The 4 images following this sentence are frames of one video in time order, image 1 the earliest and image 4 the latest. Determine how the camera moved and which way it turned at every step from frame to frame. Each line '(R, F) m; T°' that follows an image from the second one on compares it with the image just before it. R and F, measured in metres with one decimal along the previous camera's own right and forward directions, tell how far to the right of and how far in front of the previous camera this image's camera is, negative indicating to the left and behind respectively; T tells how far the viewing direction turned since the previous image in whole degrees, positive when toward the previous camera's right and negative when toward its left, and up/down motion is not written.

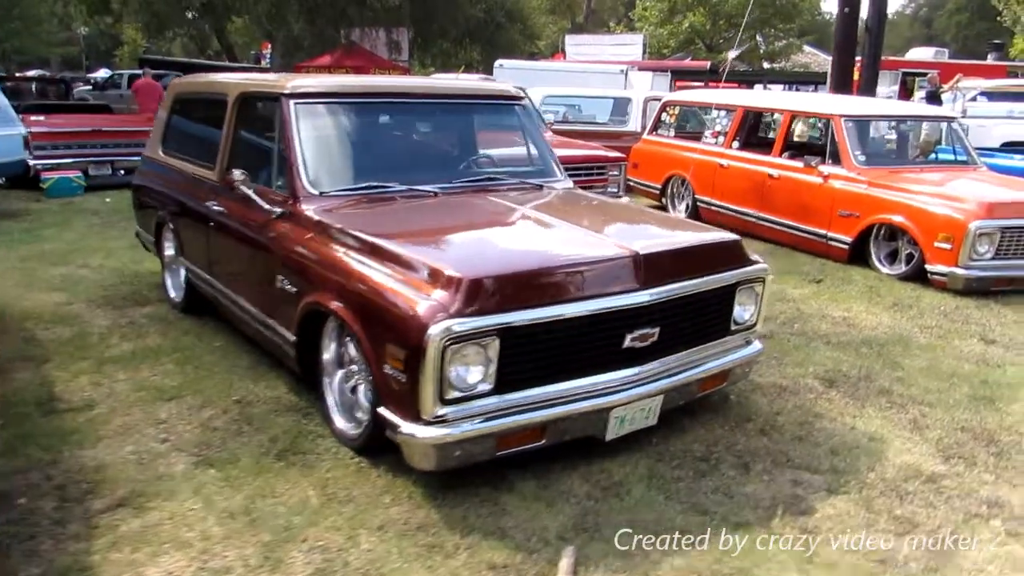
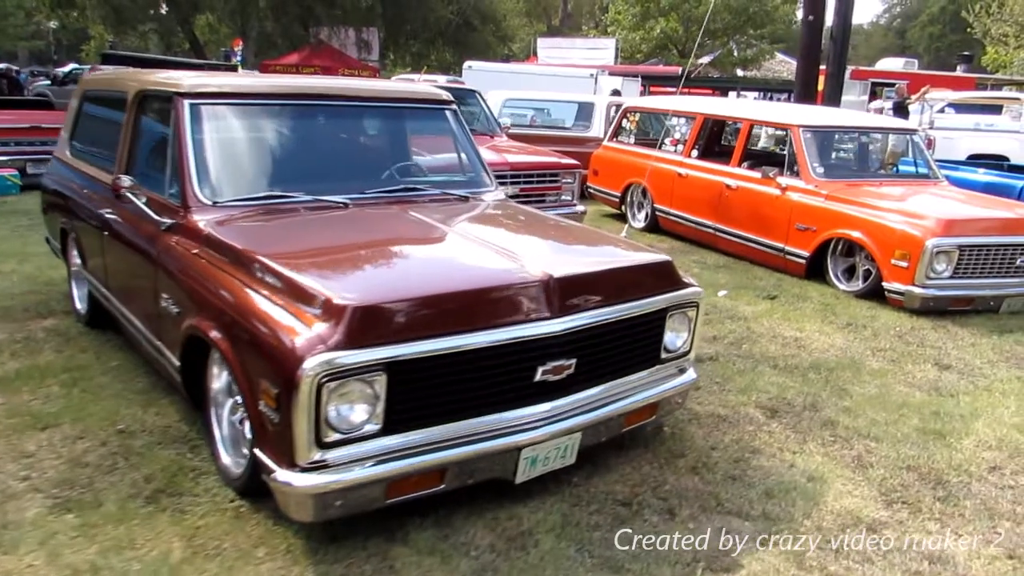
(+0.3, +0.3) m; +2°
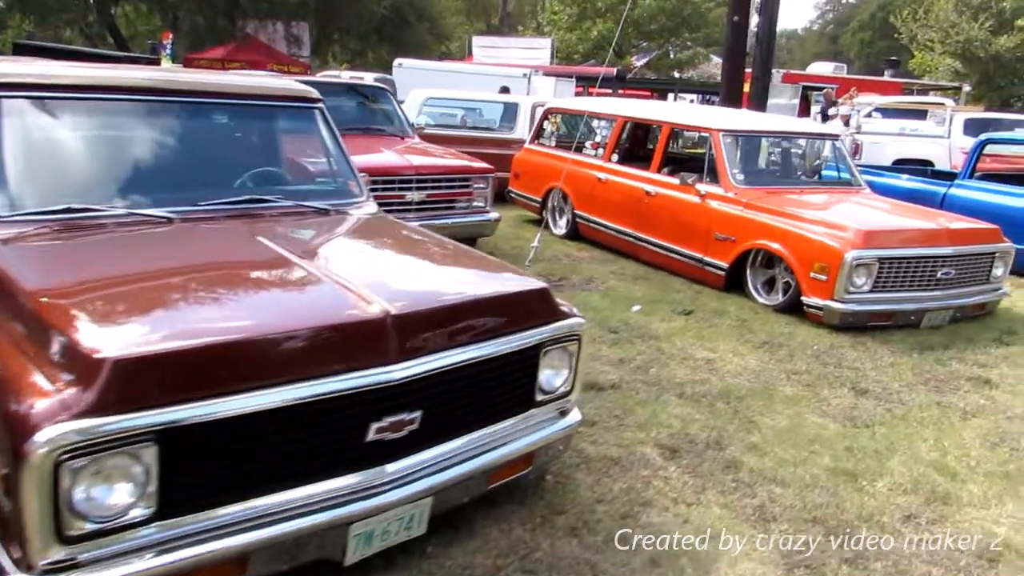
(+0.4, +0.5) m; +4°
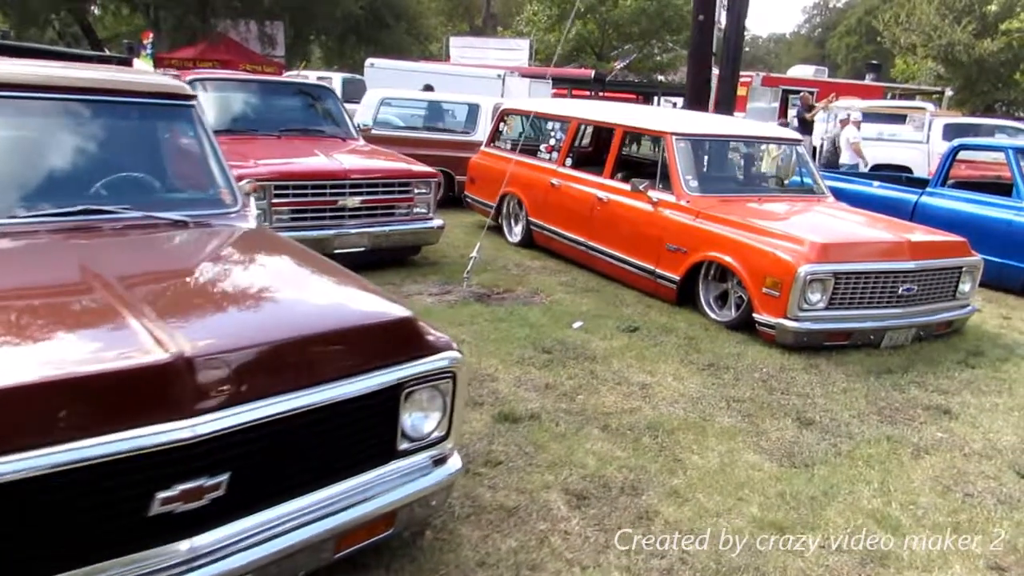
(+0.5, +0.5) m; +1°
